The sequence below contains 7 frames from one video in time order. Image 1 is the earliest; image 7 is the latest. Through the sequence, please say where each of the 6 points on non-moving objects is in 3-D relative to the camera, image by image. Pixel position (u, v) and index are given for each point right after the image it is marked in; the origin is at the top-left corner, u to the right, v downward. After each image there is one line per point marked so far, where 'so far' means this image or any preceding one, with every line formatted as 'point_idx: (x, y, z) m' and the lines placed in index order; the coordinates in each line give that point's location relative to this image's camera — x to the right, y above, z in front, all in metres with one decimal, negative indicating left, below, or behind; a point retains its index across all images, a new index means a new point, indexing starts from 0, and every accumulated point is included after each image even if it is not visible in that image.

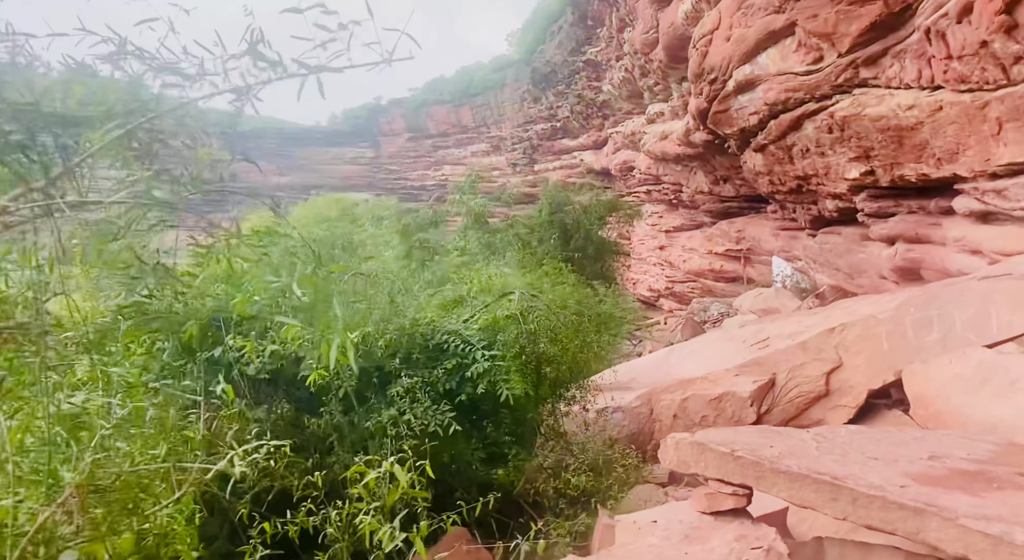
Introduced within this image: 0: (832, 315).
0: (+2.2, -0.3, +5.0) m
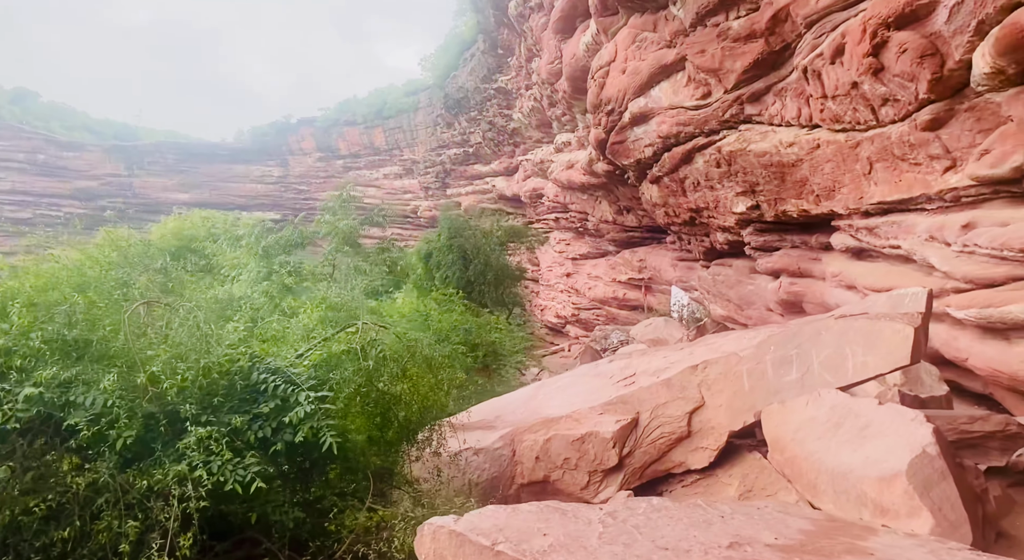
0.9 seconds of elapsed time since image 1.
0: (+1.2, -0.5, +4.8) m
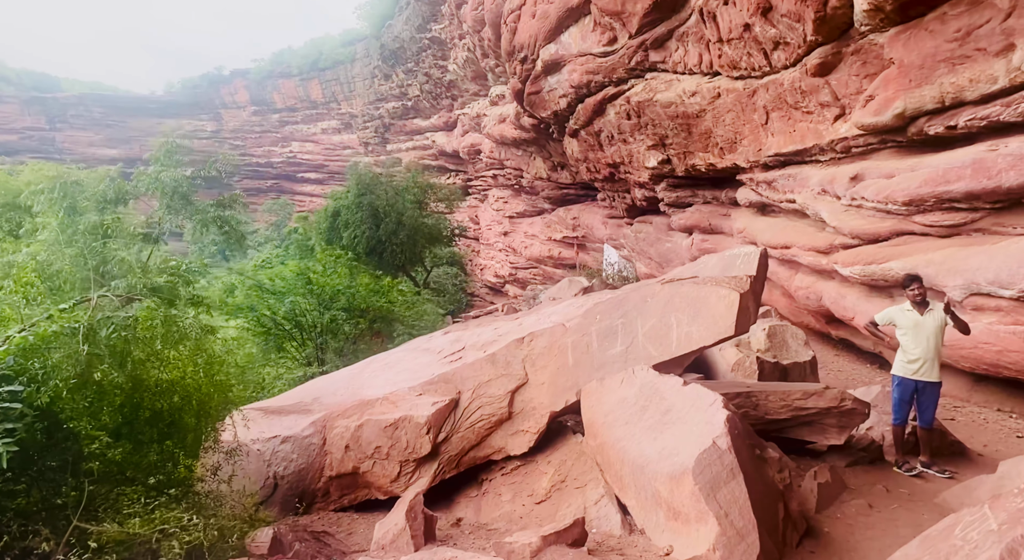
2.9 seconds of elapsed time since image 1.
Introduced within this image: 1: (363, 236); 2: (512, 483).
0: (0.0, -0.3, +4.3) m
1: (-2.8, +0.8, +13.0) m
2: (0.0, -1.1, +3.6) m
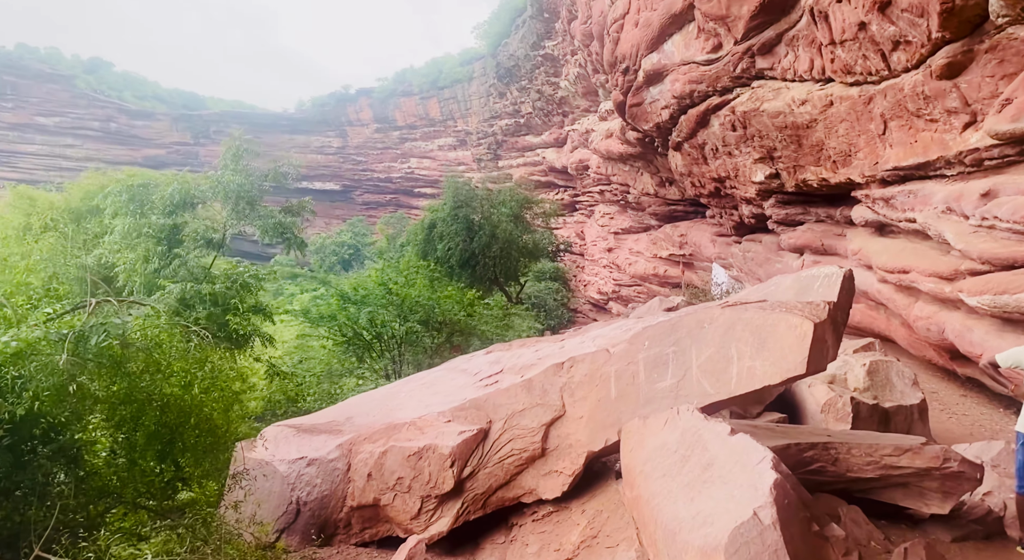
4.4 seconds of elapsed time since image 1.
0: (+0.3, -0.4, +3.9) m
1: (-1.1, +0.6, +13.0) m
2: (+0.1, -1.2, +3.2) m
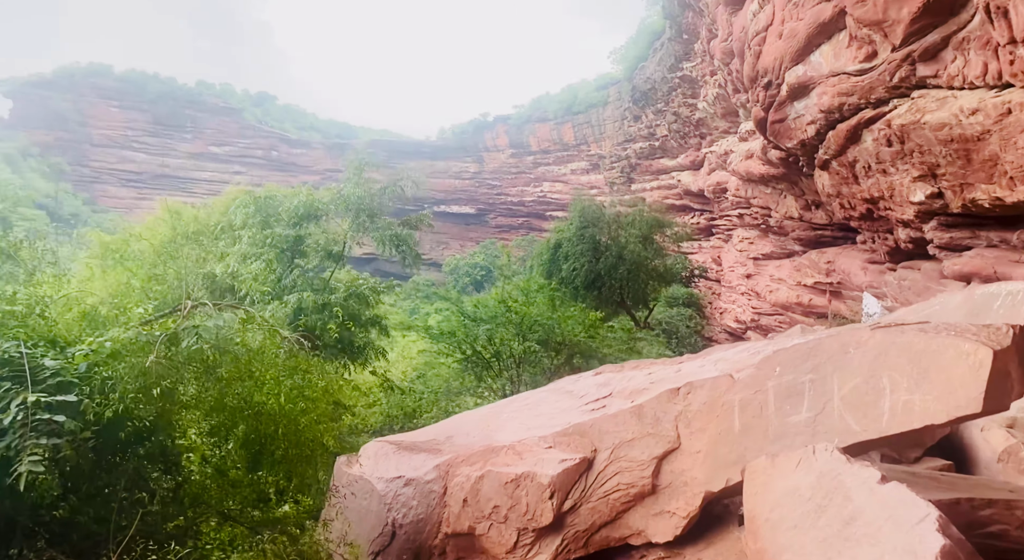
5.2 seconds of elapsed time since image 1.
0: (+0.9, -0.5, +3.5) m
1: (+1.3, +0.2, +12.7) m
2: (+0.6, -1.2, +2.8) m
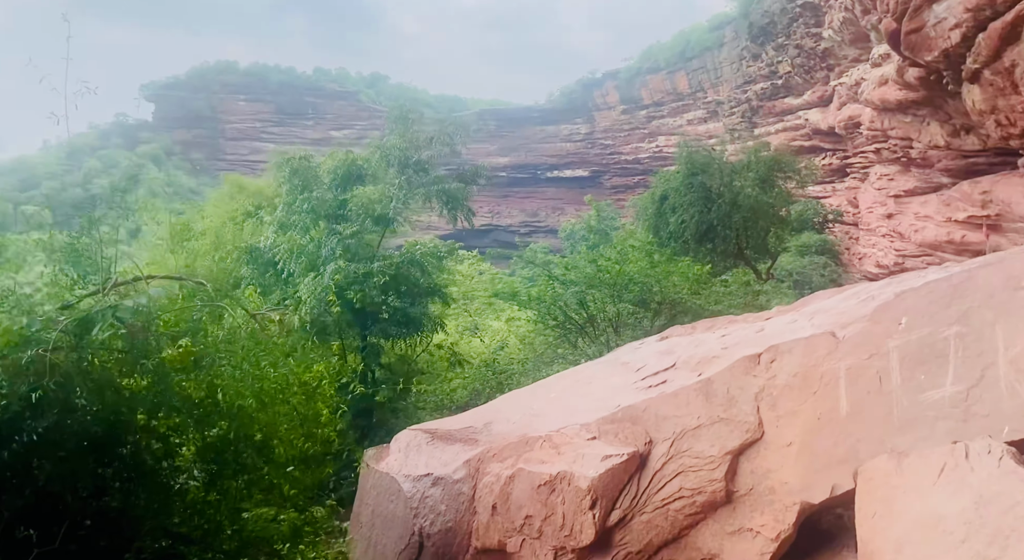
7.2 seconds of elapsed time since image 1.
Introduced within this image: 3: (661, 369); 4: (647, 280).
0: (+1.0, -0.2, +2.6) m
1: (+2.9, +1.0, +11.5) m
2: (+0.6, -1.0, +2.0) m
3: (+0.6, -0.3, +2.8) m
4: (+1.6, 0.0, +7.9) m
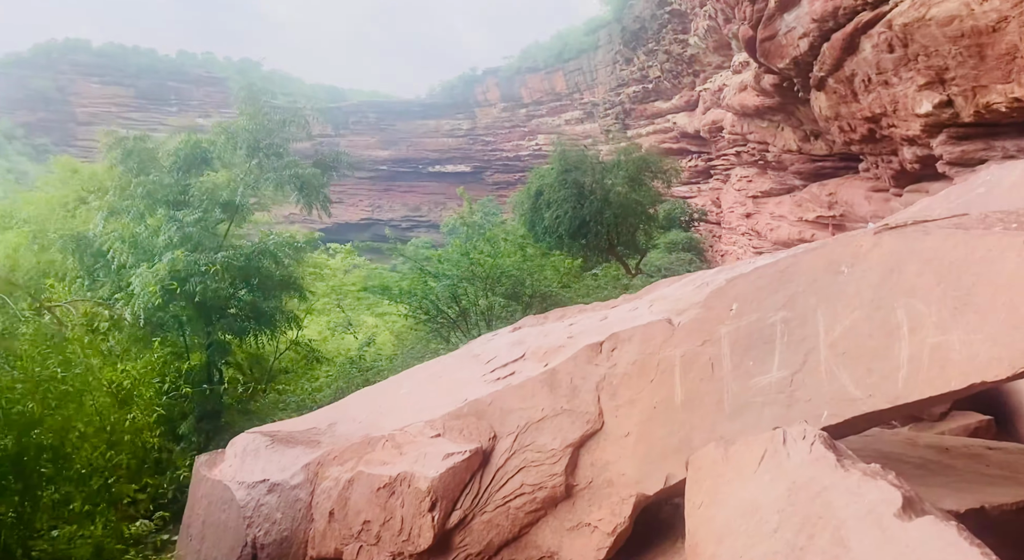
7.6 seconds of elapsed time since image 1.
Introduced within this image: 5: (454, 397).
0: (+0.4, -0.1, +2.5) m
1: (+0.8, +1.1, +11.7) m
2: (+0.1, -1.0, +1.9) m
3: (0.0, -0.3, +2.7) m
4: (+0.1, +0.1, +7.9) m
5: (-0.2, -0.4, +2.6) m
